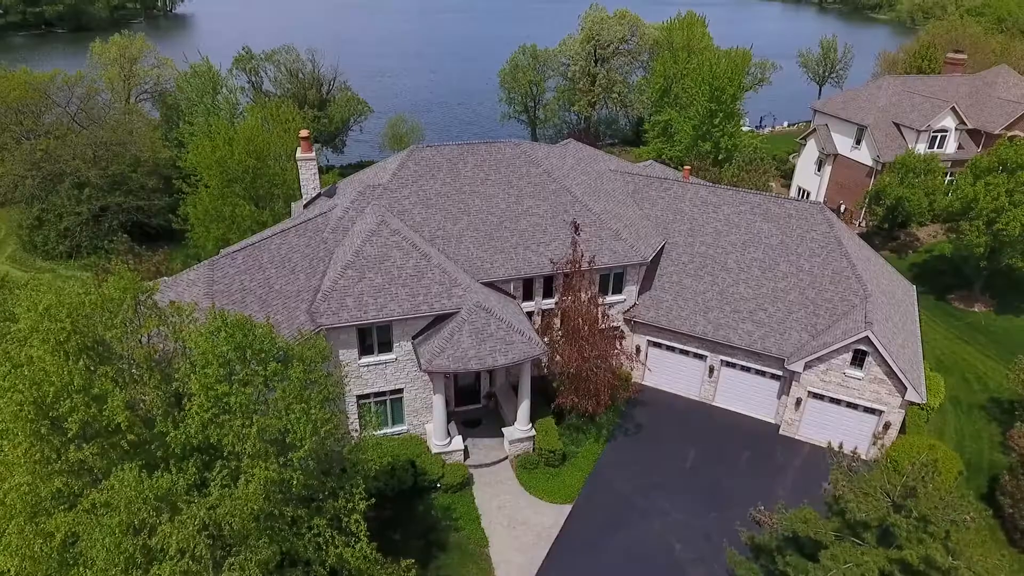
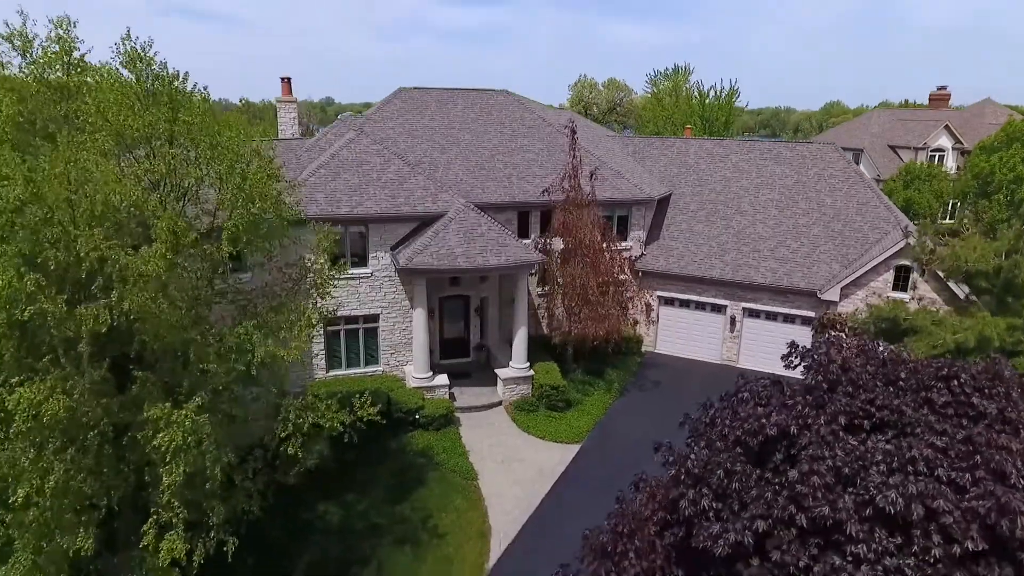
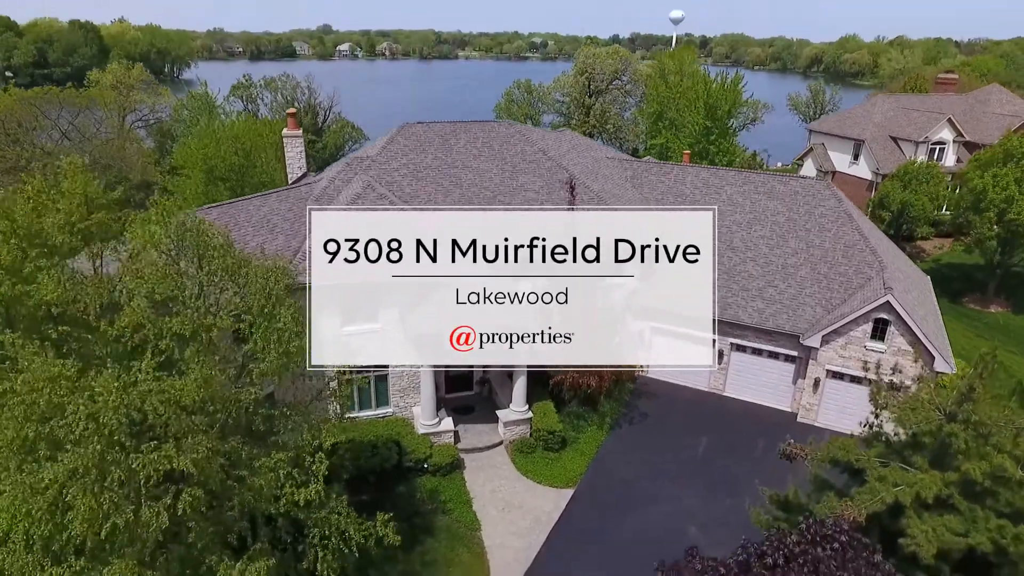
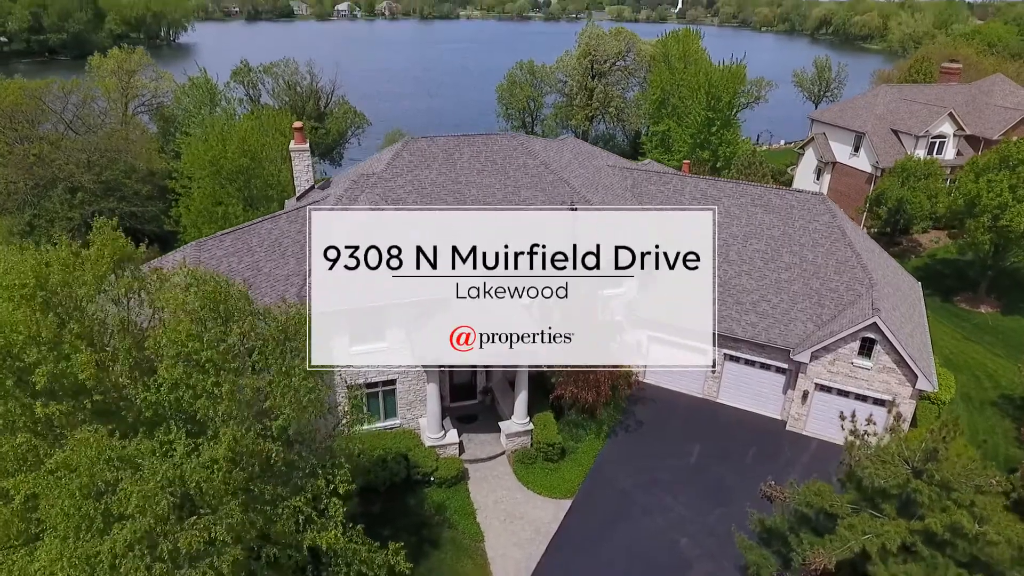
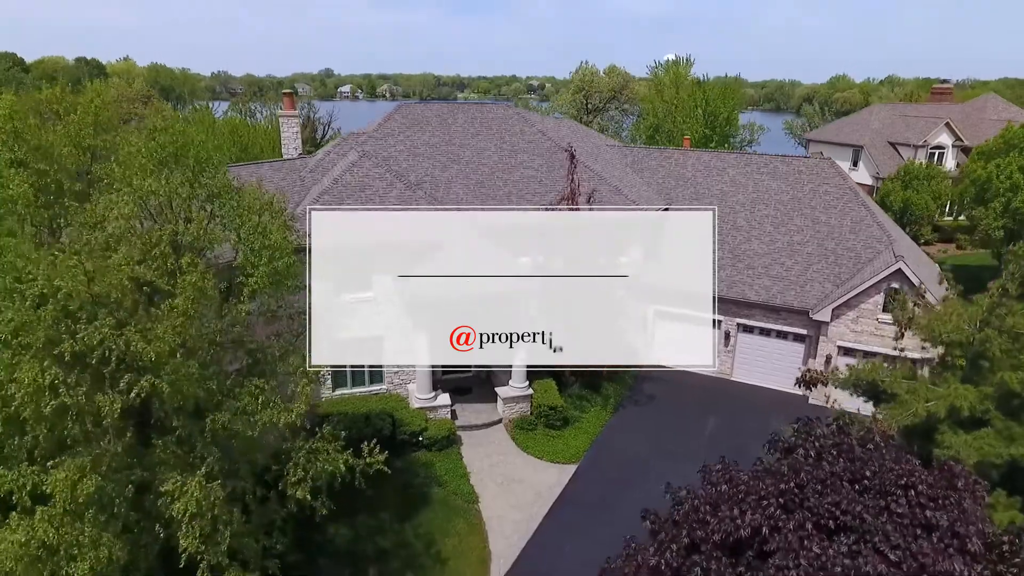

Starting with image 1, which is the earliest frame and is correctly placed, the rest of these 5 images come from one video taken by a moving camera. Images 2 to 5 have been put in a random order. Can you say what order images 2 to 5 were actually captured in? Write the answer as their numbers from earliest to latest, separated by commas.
4, 3, 5, 2
